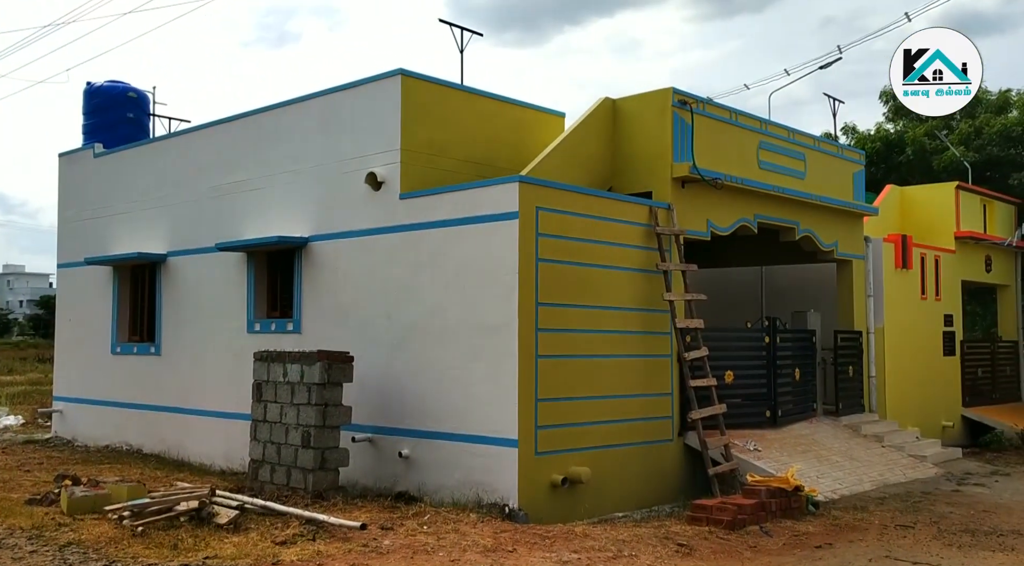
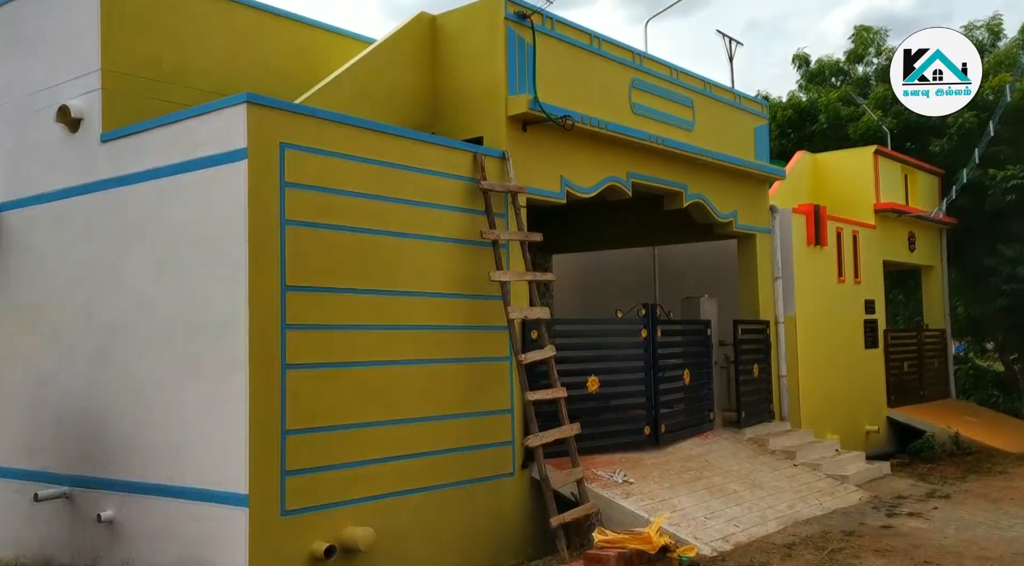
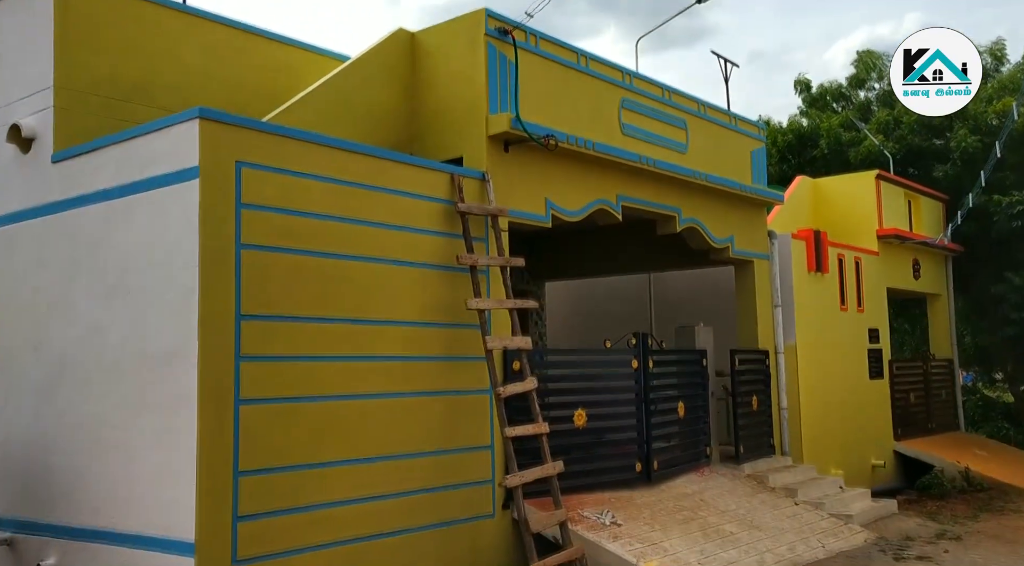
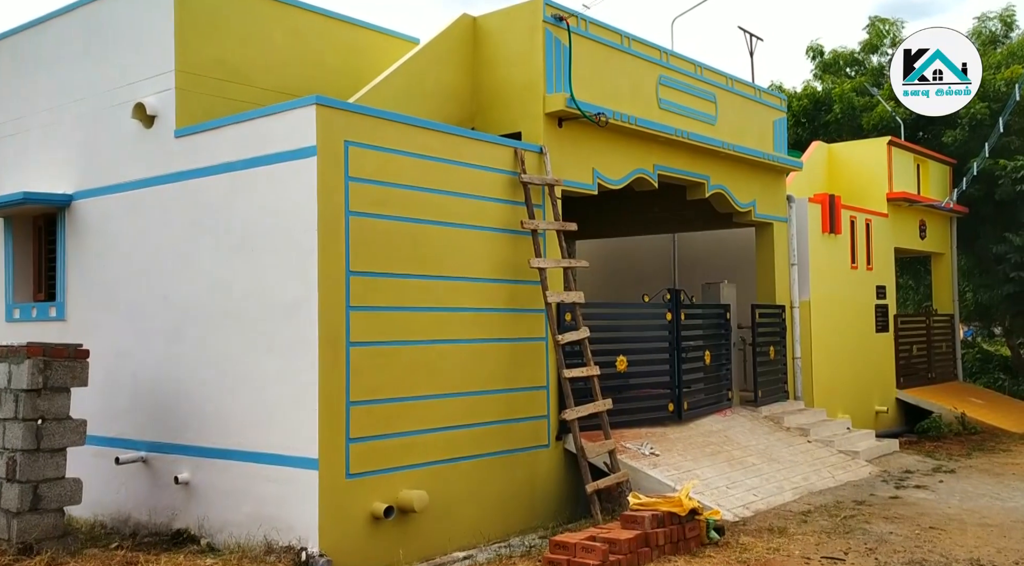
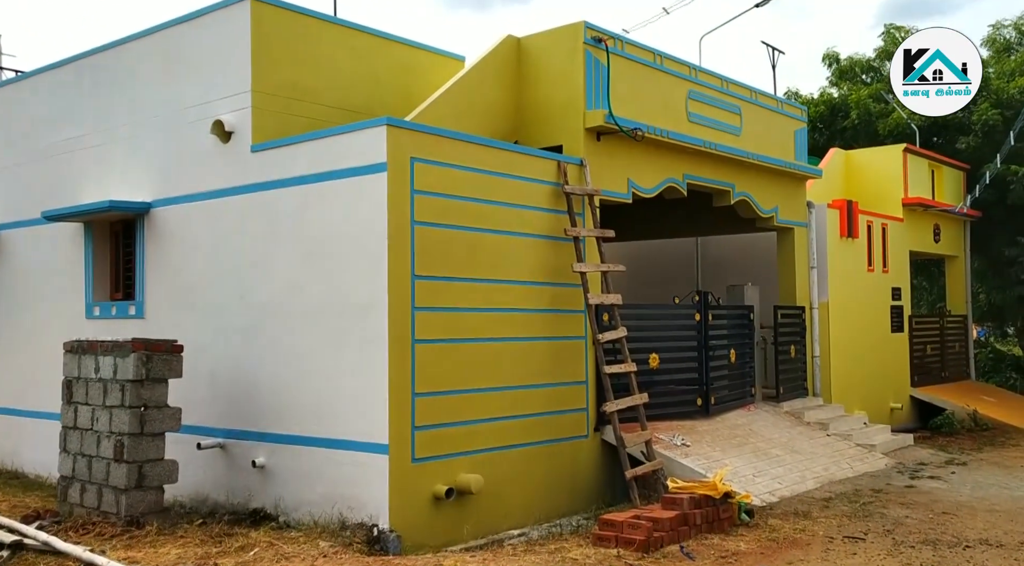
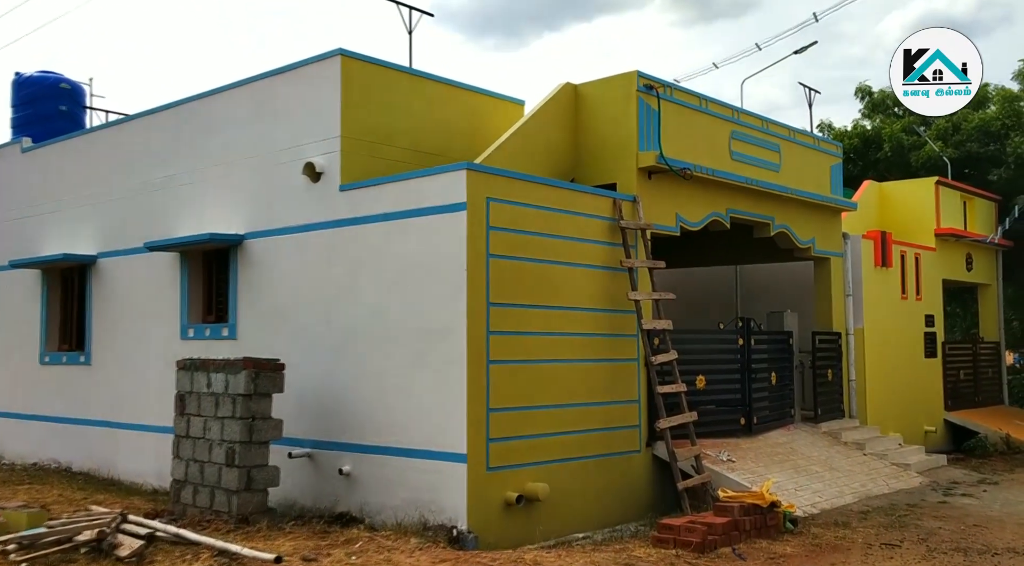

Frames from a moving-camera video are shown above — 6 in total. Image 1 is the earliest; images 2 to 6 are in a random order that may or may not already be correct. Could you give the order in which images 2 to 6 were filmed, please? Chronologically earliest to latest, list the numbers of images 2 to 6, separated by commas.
6, 5, 4, 2, 3
